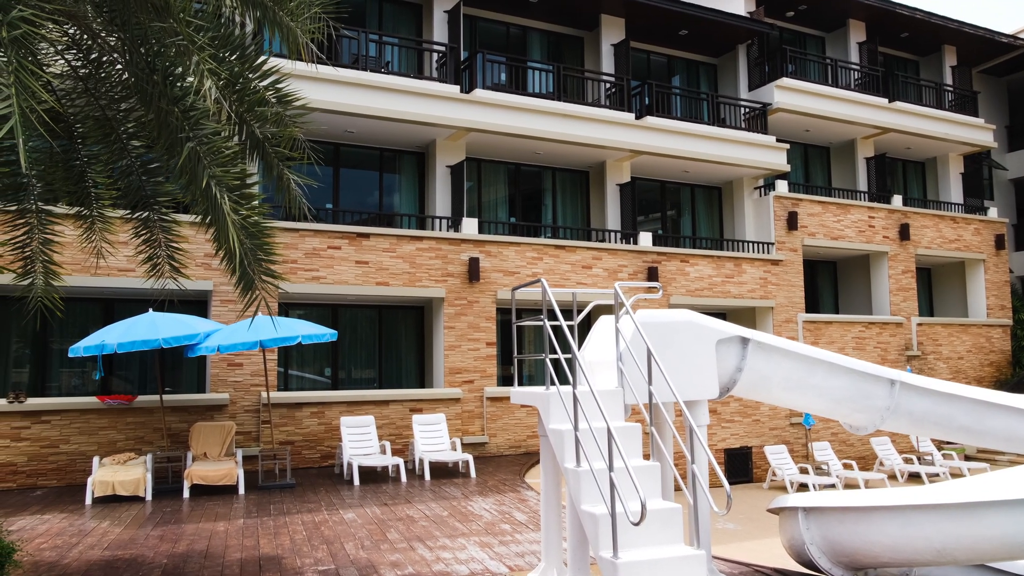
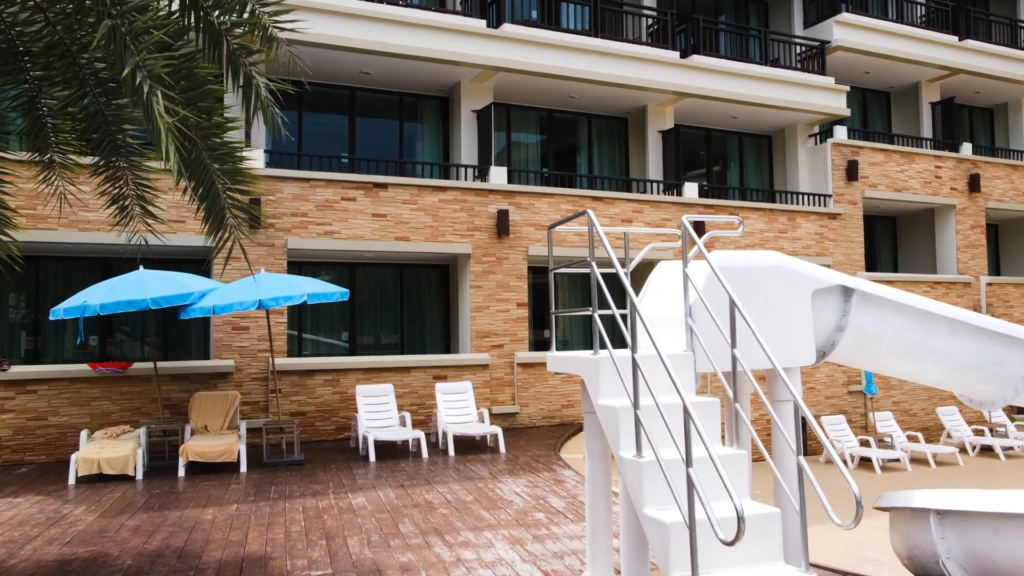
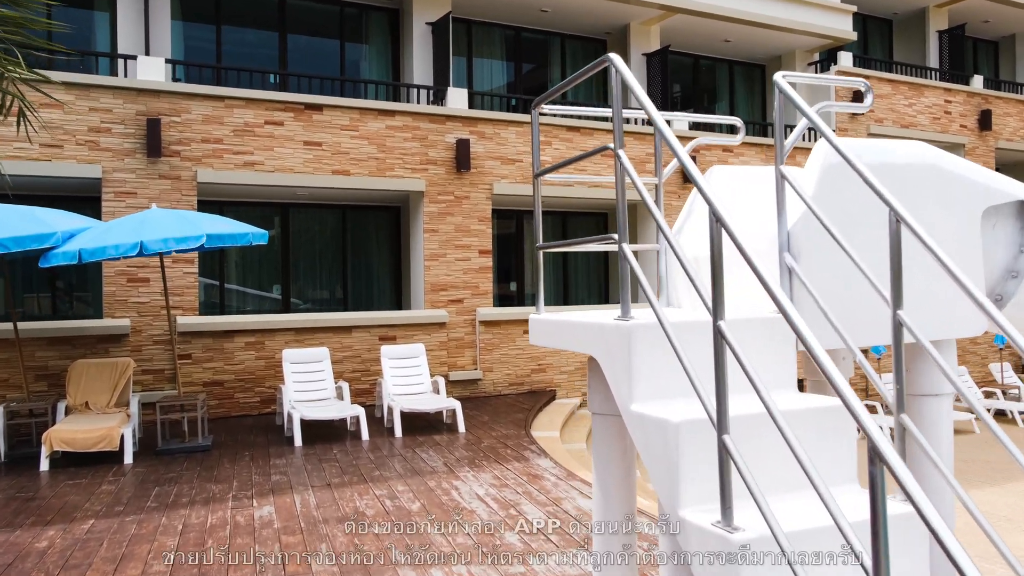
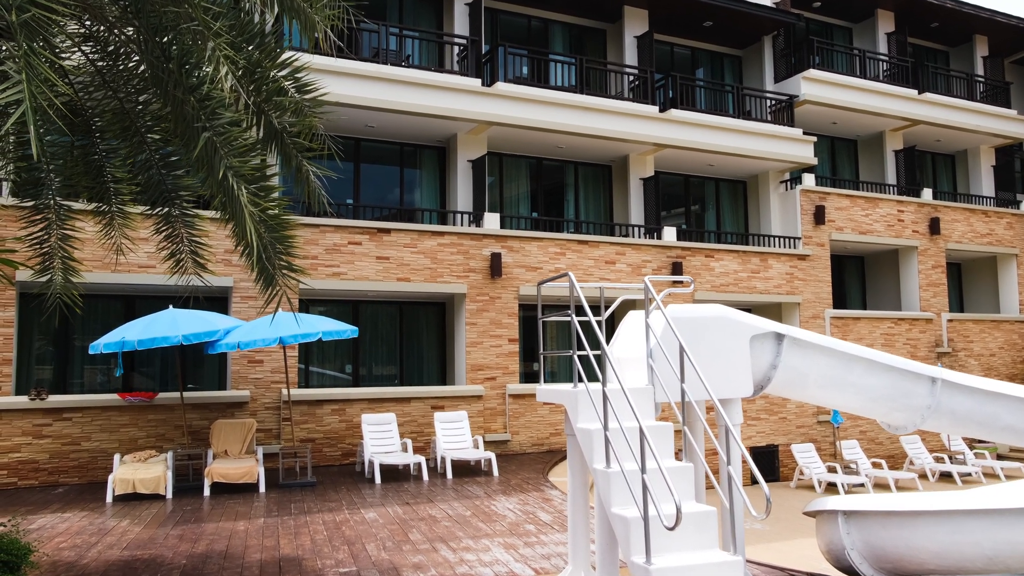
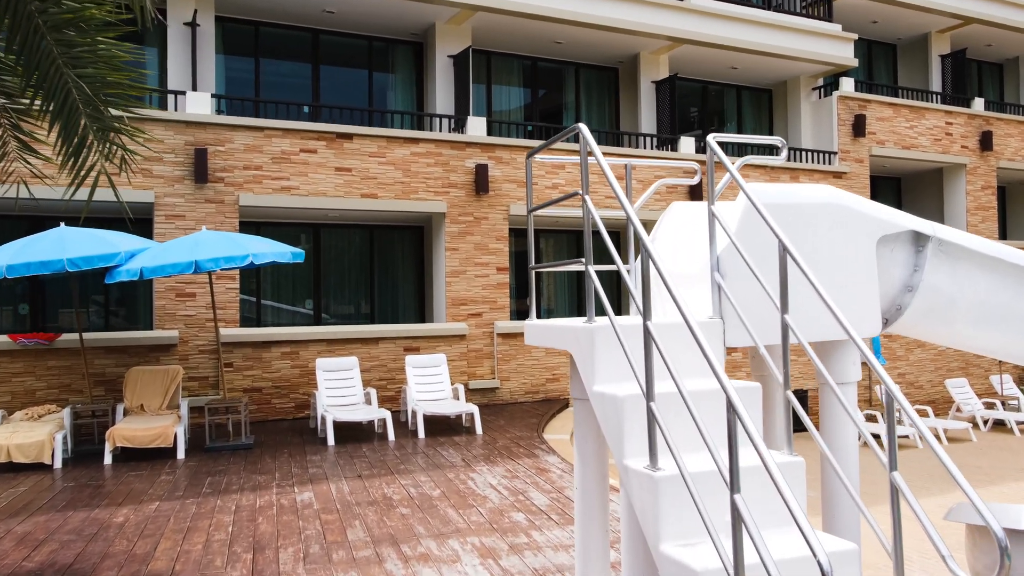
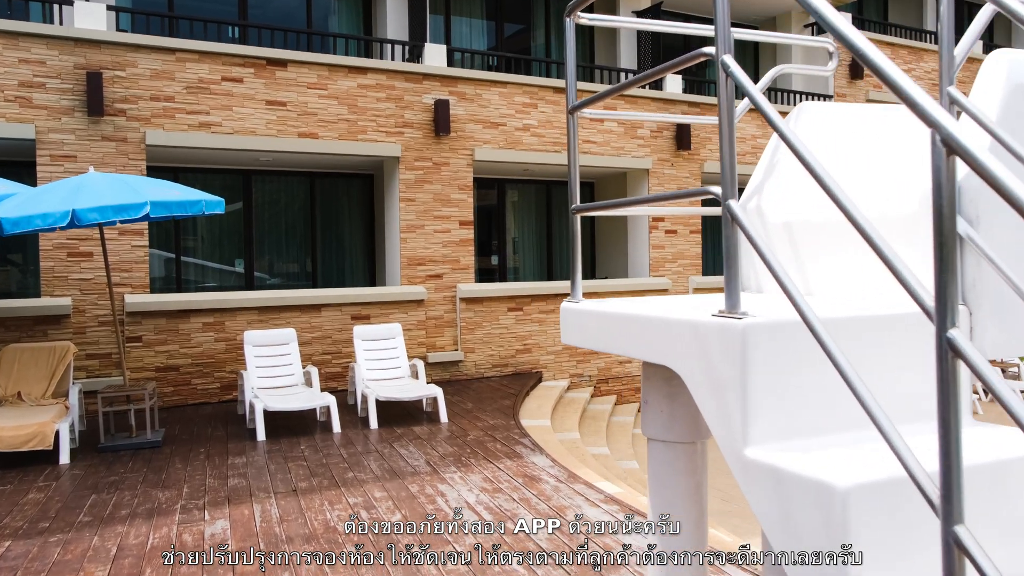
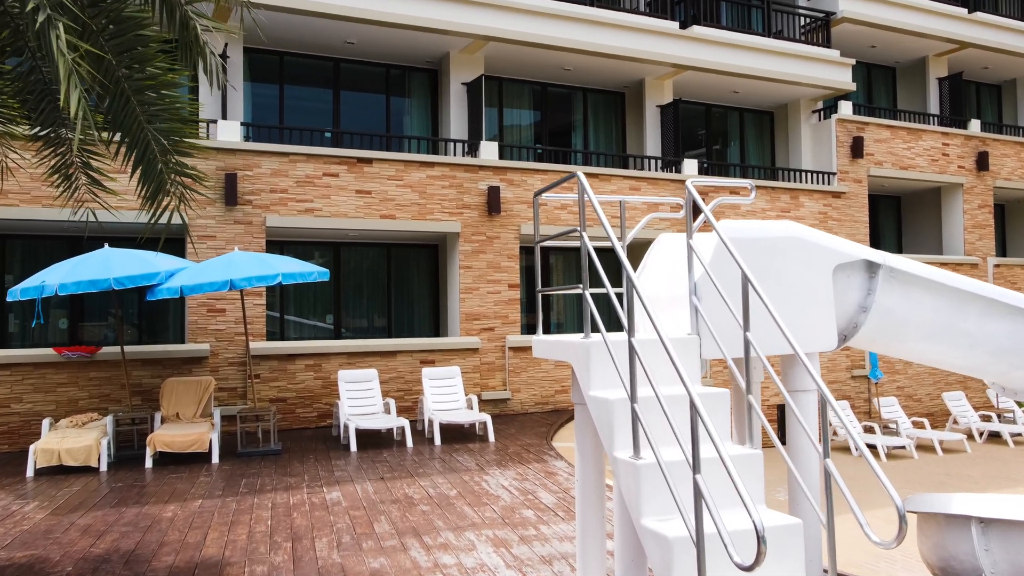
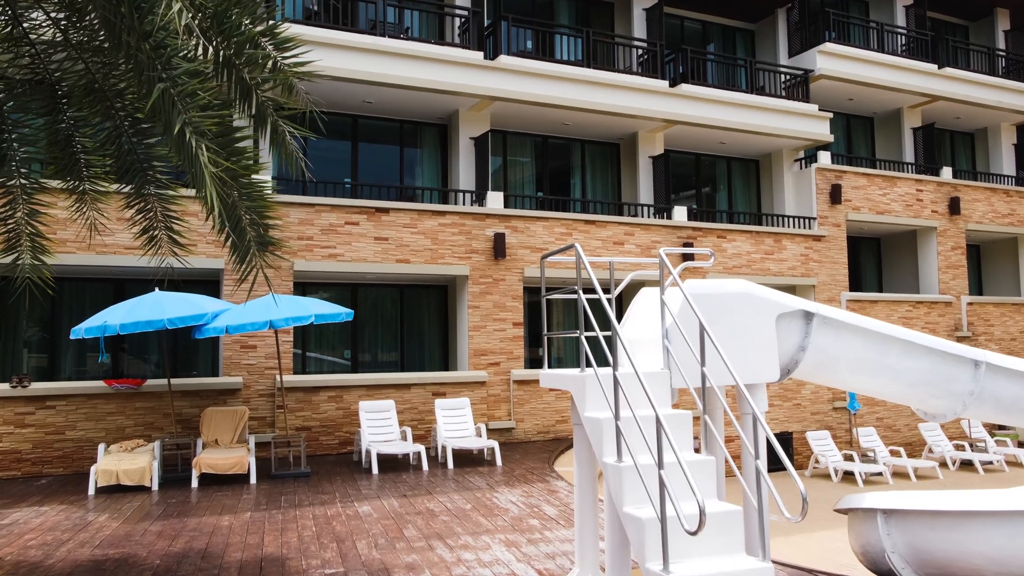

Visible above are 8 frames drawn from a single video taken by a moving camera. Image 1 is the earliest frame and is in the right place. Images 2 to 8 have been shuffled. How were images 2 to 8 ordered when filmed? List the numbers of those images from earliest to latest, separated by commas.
4, 8, 2, 7, 5, 3, 6
